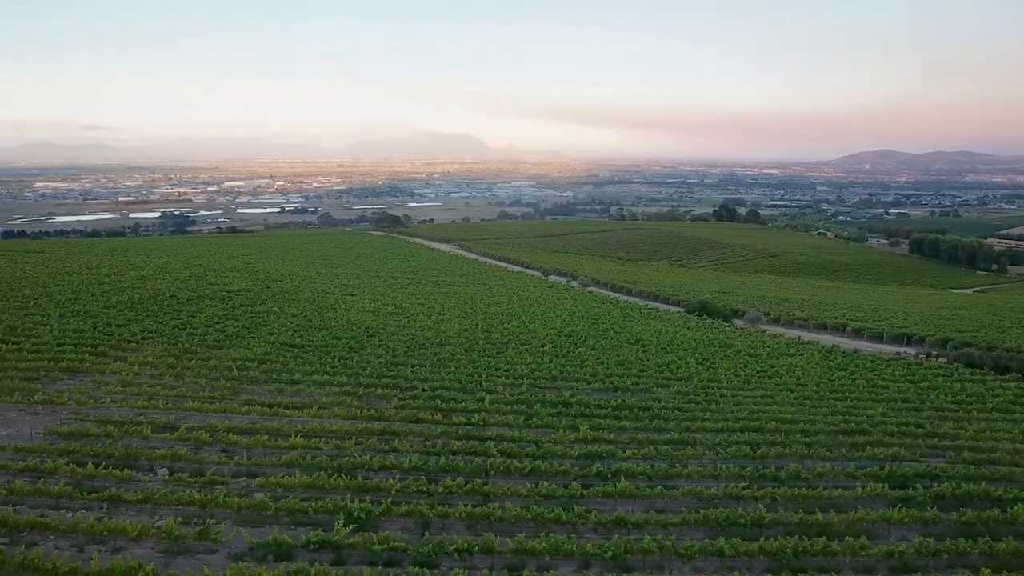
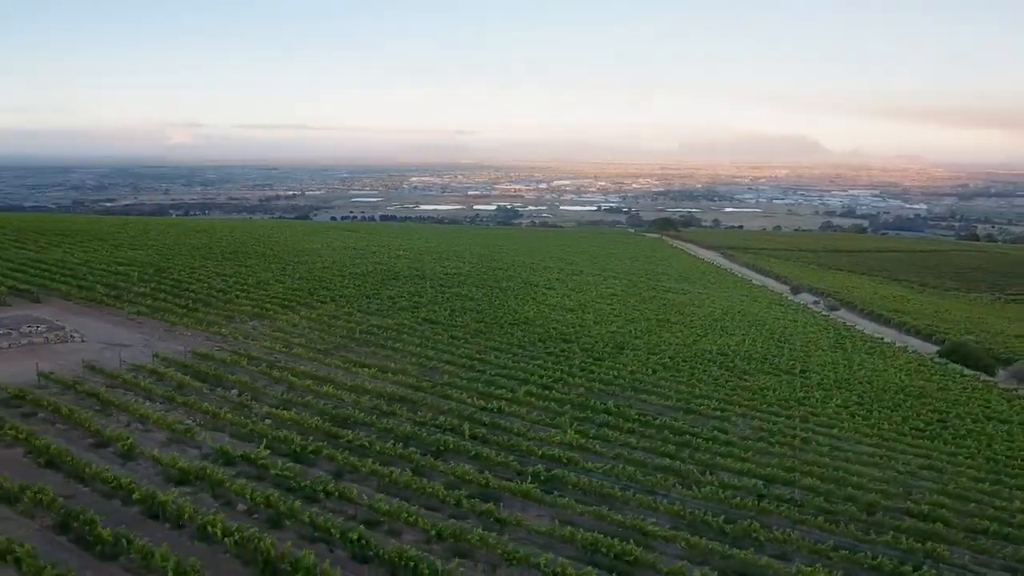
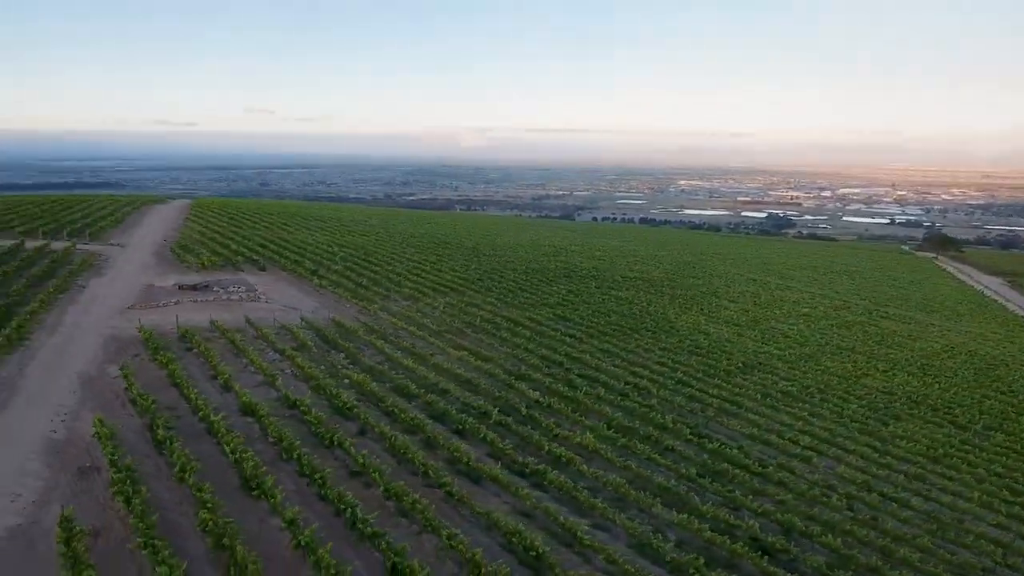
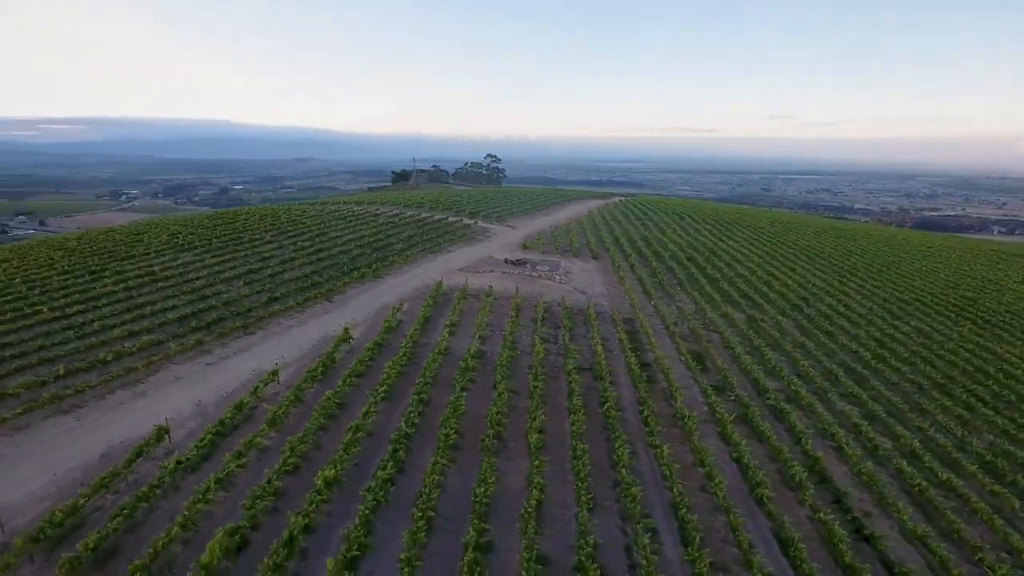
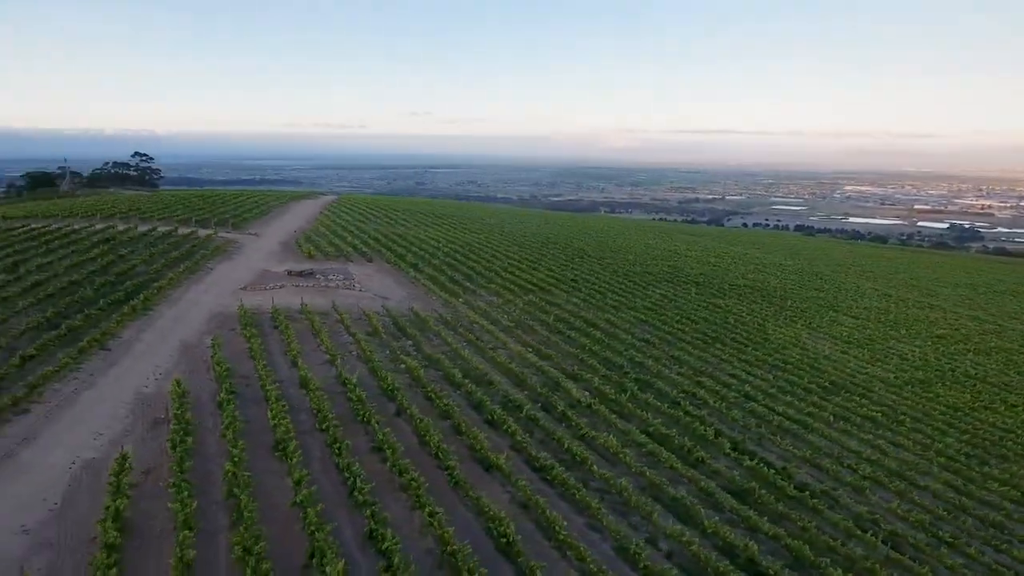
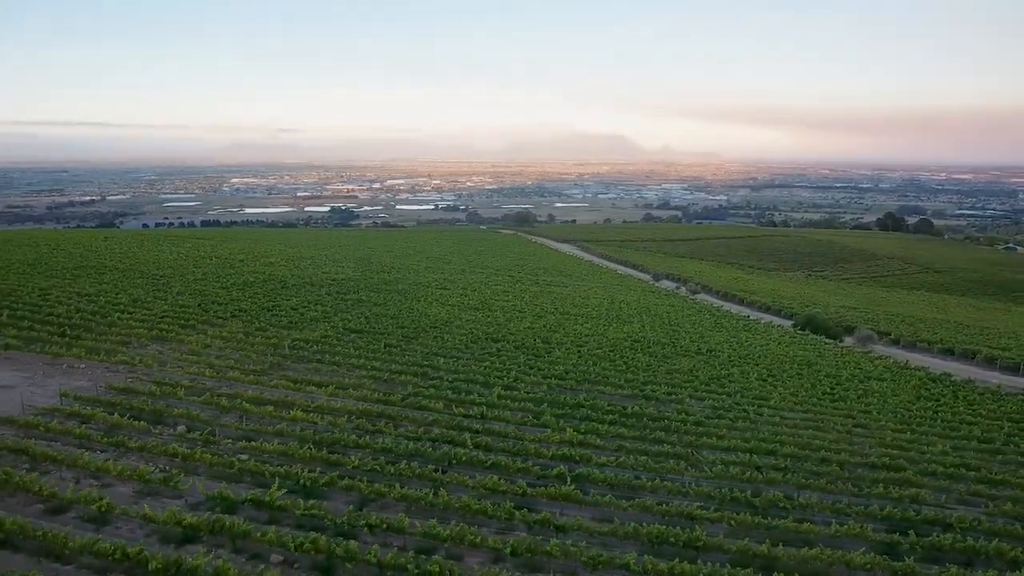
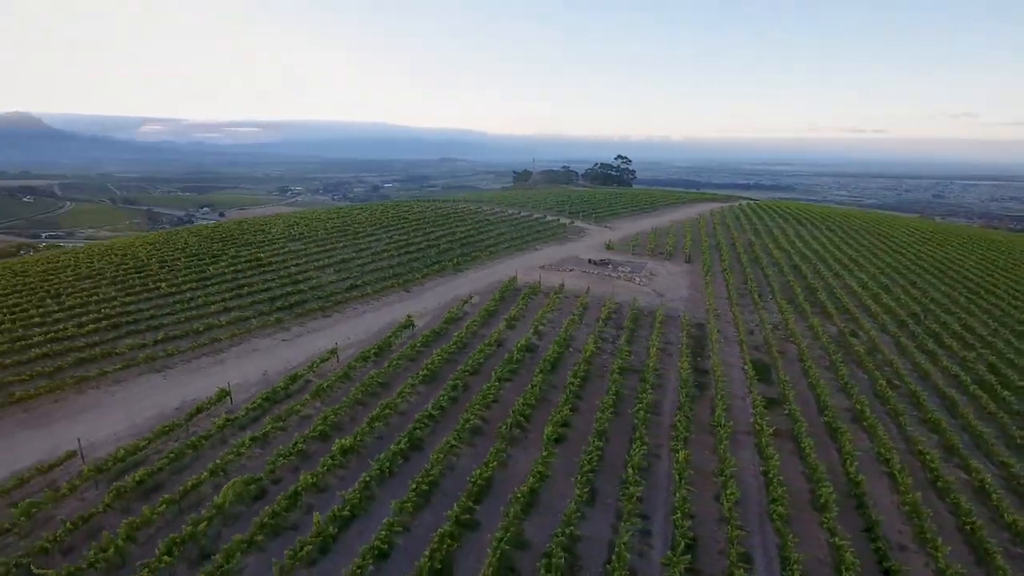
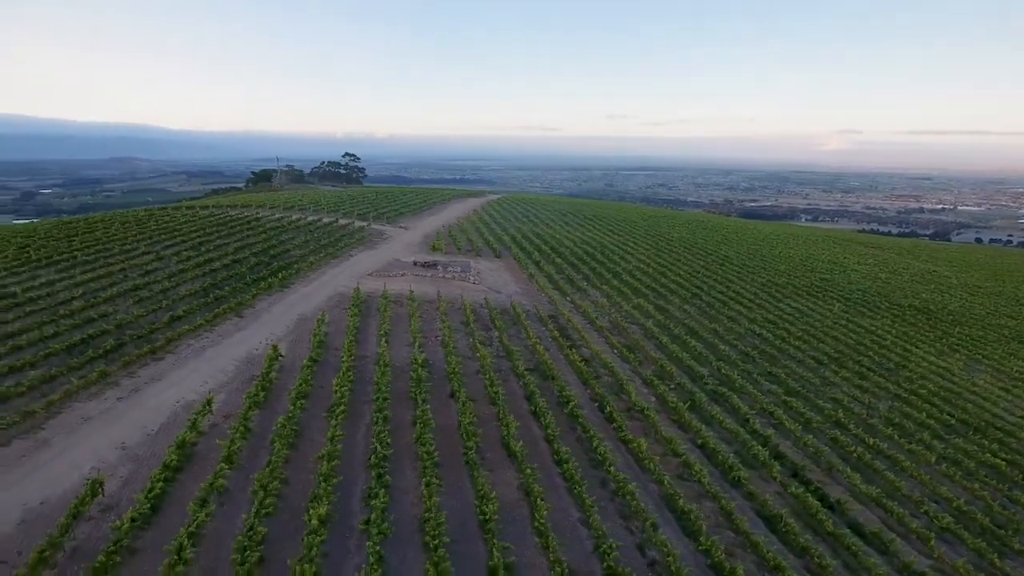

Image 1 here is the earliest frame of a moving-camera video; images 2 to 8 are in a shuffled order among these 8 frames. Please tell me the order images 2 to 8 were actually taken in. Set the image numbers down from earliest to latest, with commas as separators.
6, 2, 3, 5, 8, 4, 7
